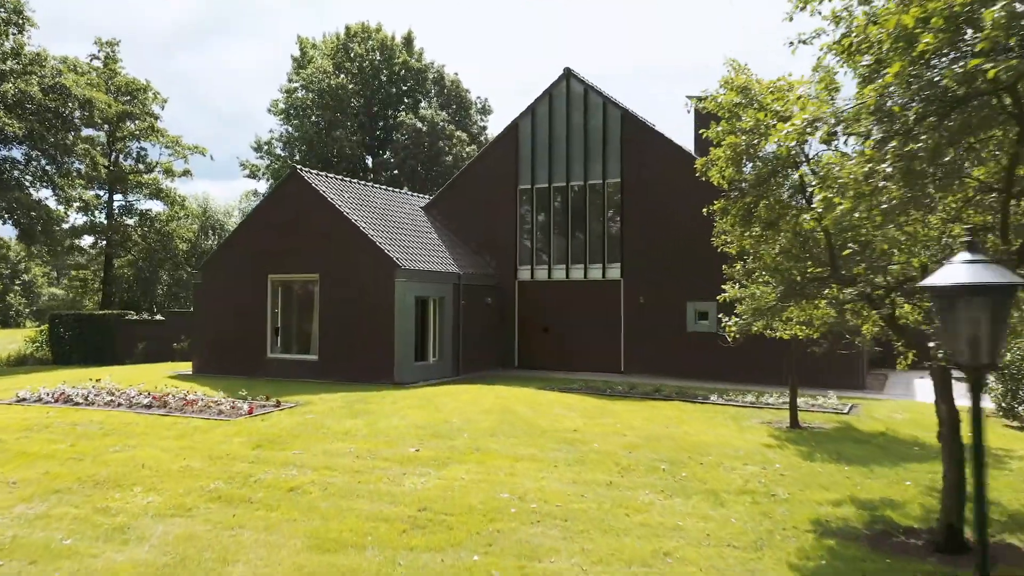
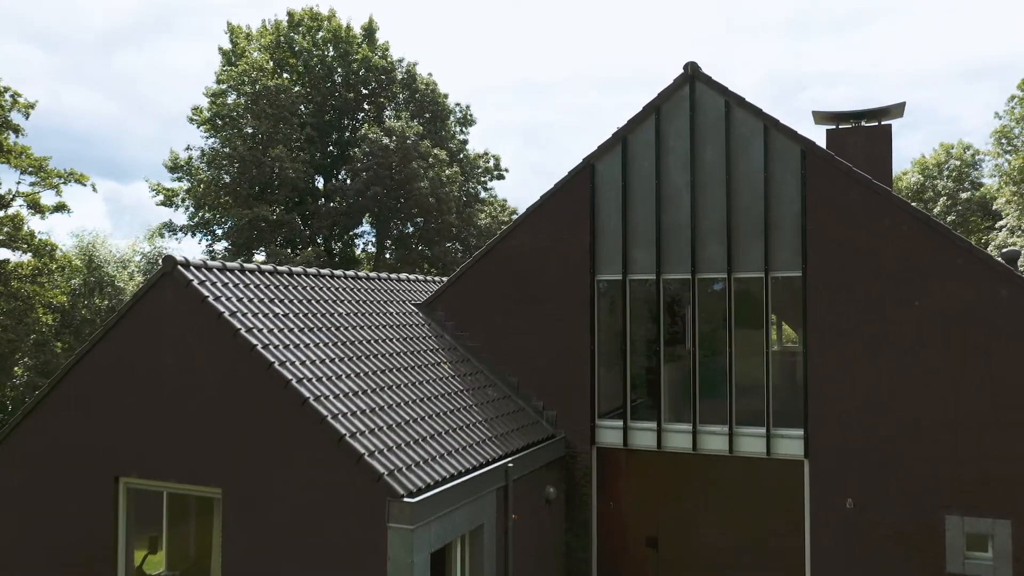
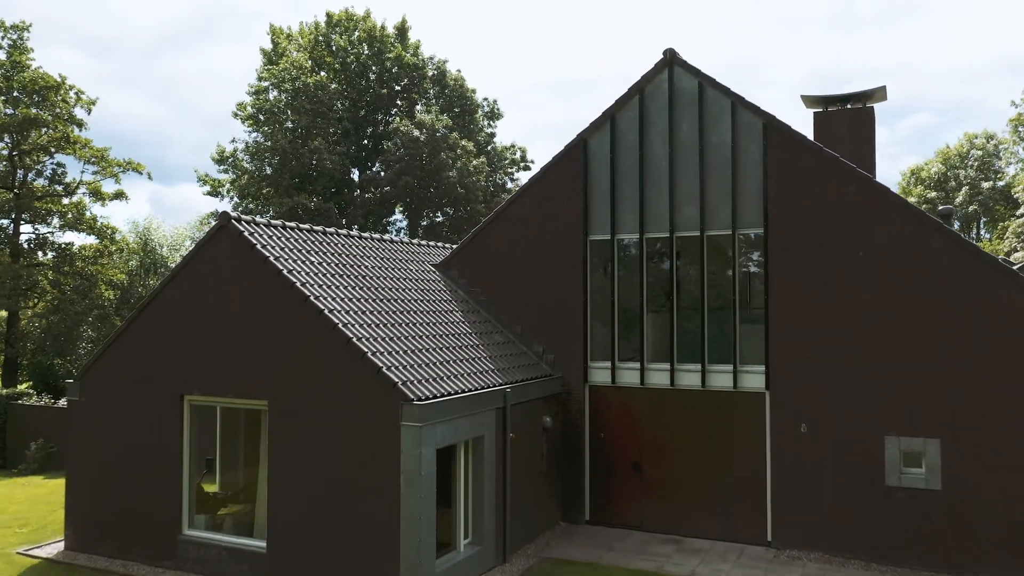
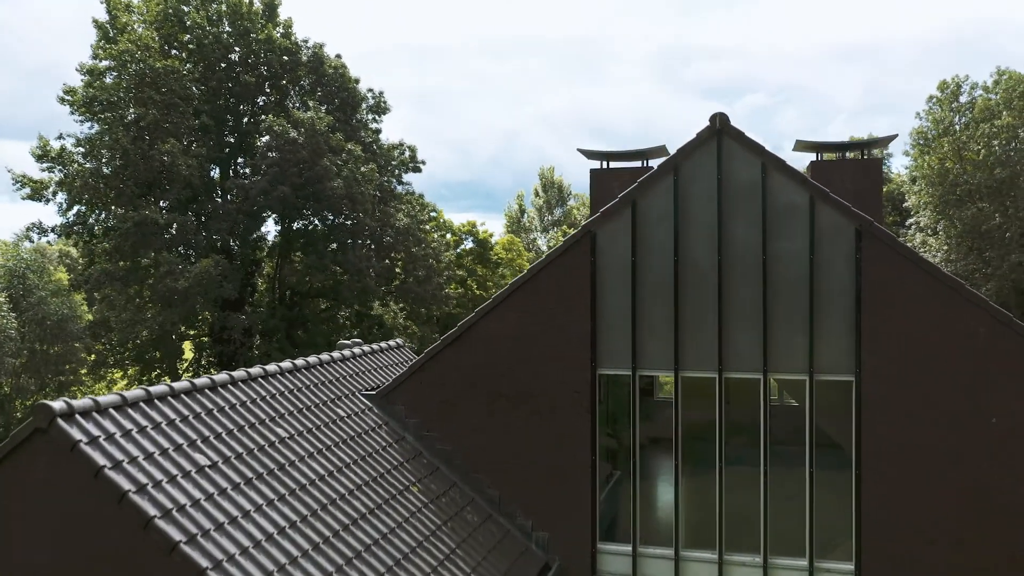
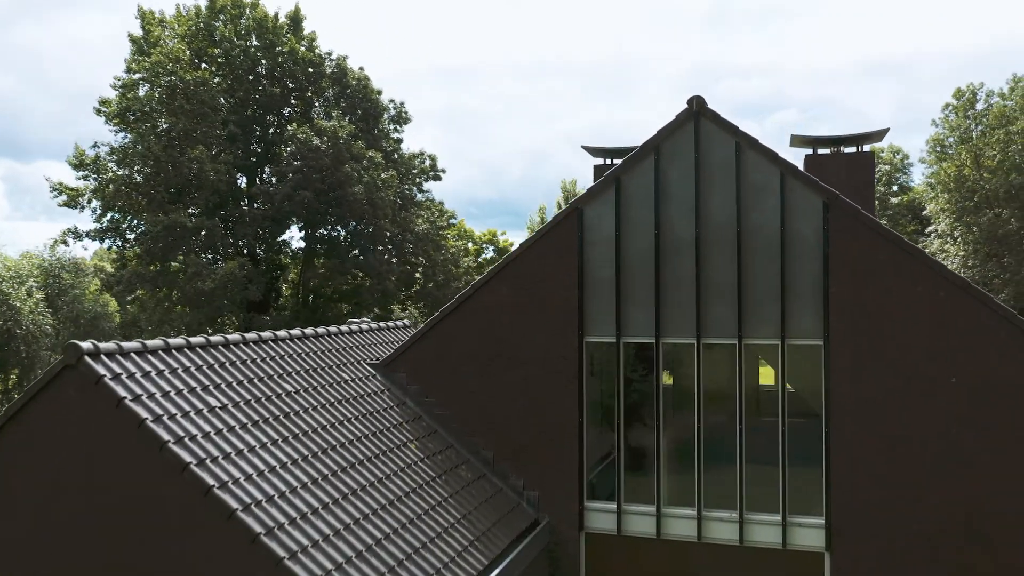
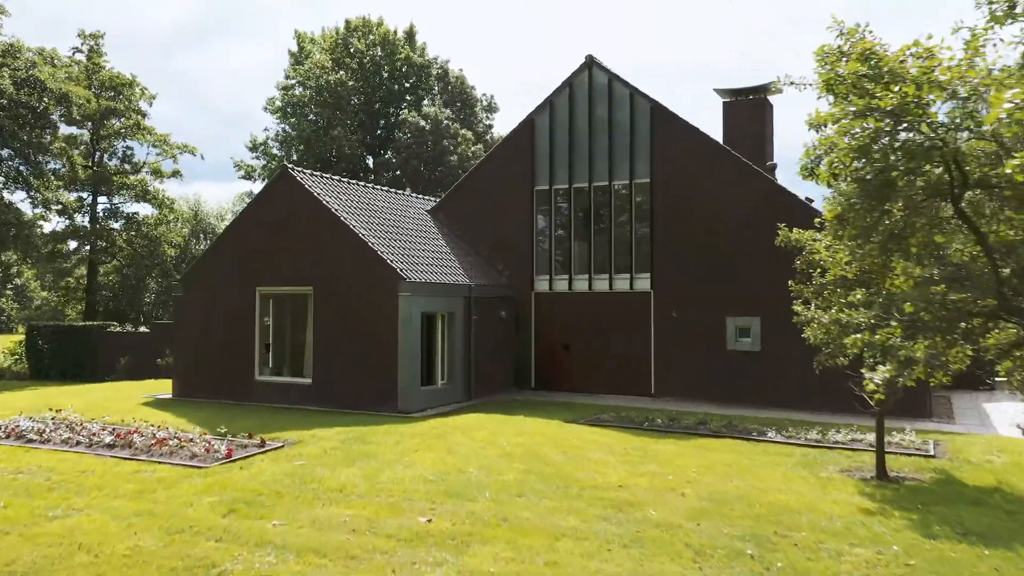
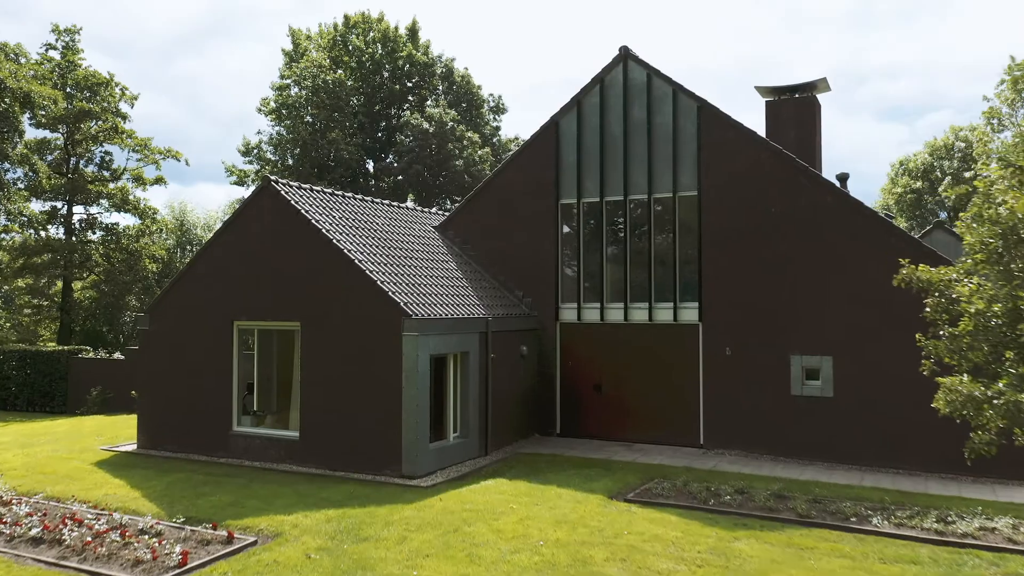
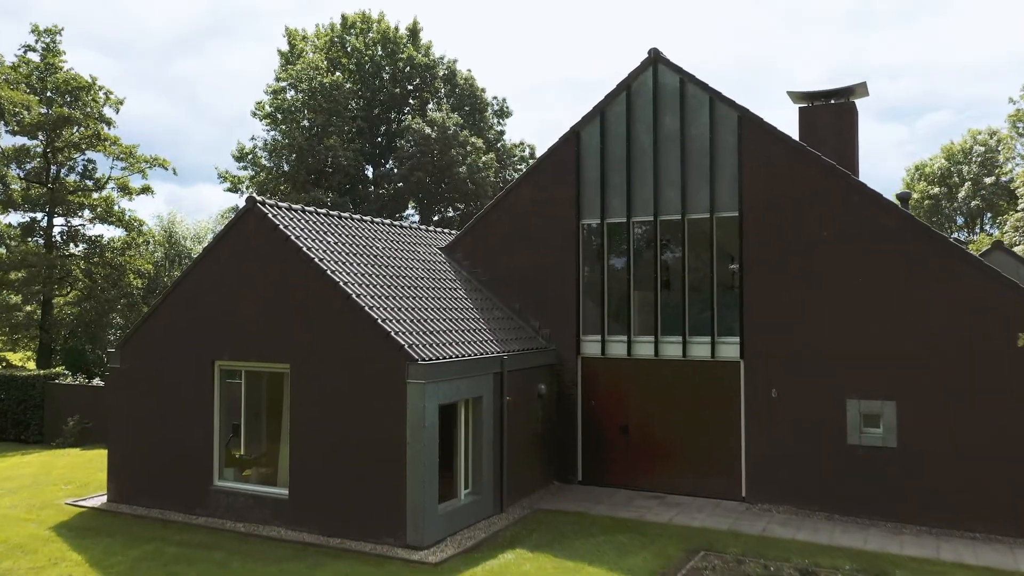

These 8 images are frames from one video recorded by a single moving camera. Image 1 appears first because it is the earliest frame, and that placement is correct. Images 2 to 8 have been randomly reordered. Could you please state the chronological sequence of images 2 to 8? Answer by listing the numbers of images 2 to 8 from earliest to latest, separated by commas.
6, 7, 8, 3, 2, 5, 4
